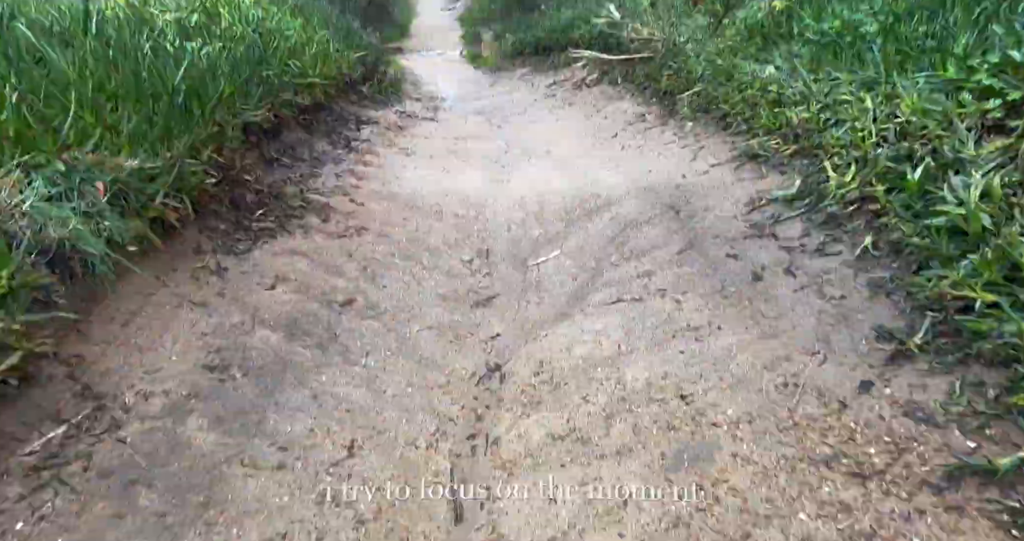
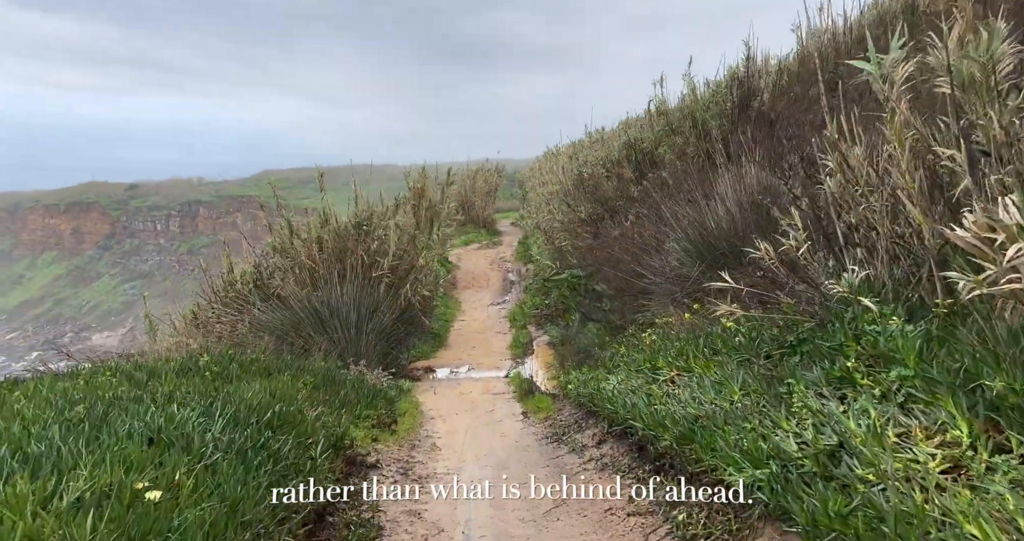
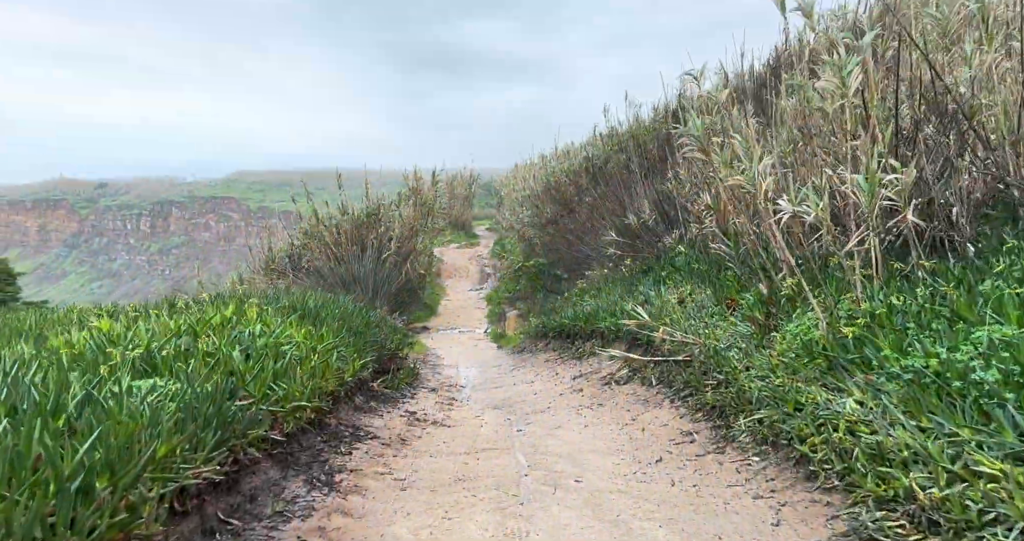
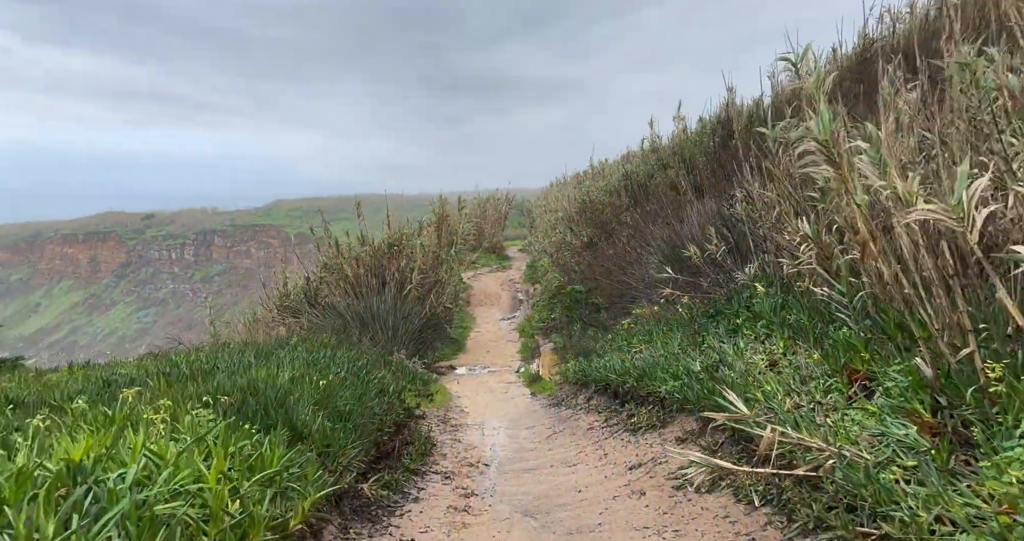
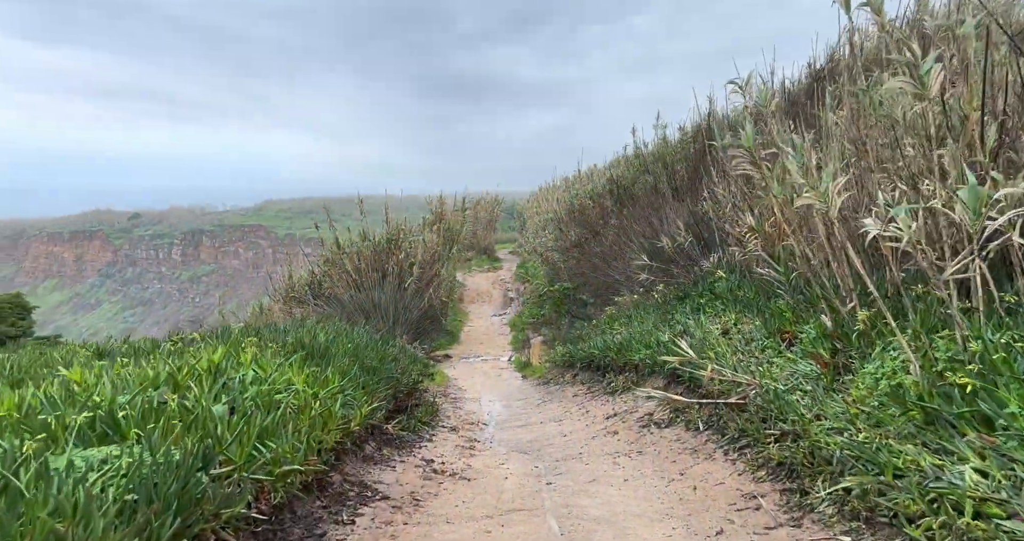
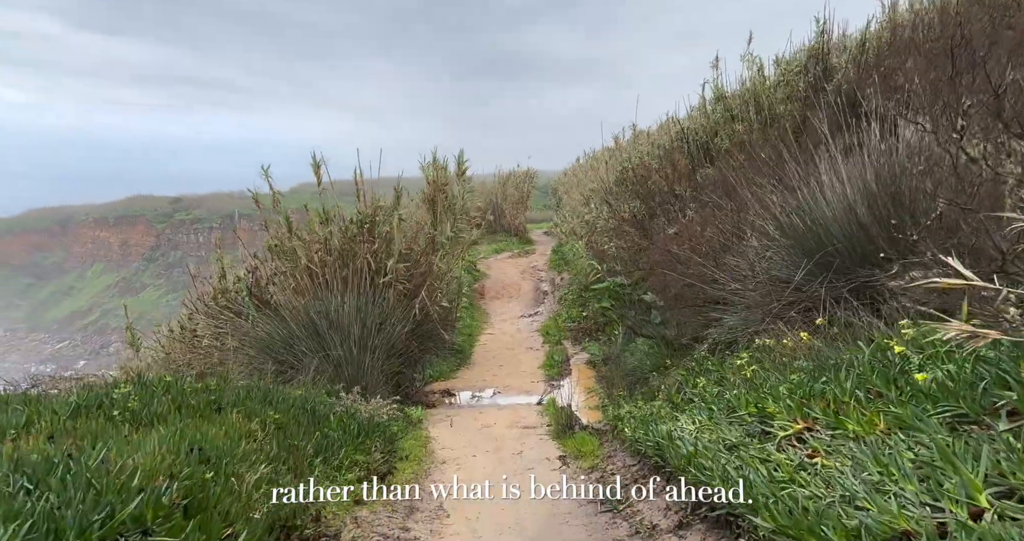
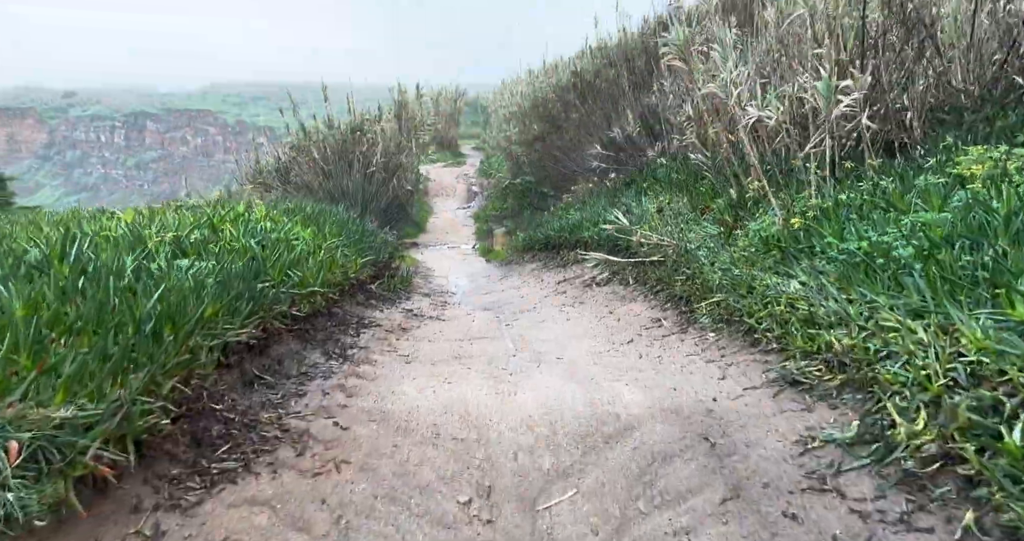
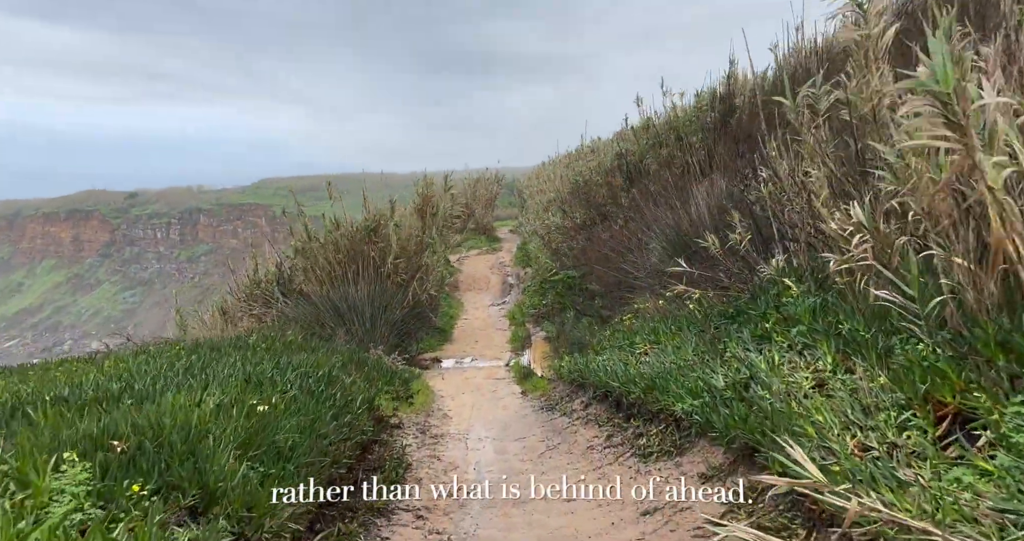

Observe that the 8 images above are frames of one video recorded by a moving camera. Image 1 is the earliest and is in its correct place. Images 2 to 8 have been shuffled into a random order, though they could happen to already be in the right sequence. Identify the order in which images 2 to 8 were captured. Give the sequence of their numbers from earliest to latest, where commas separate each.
7, 3, 5, 4, 8, 2, 6
